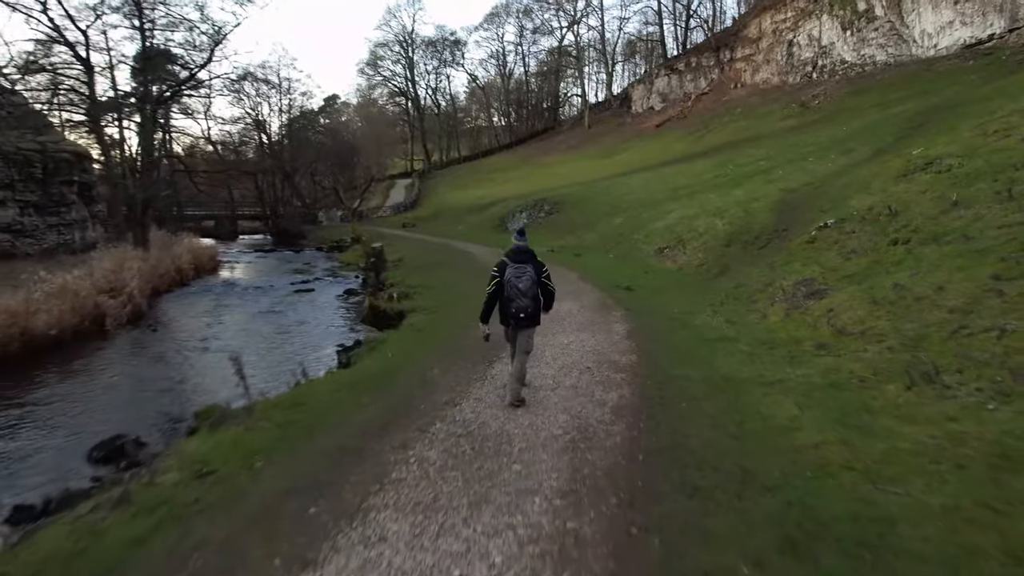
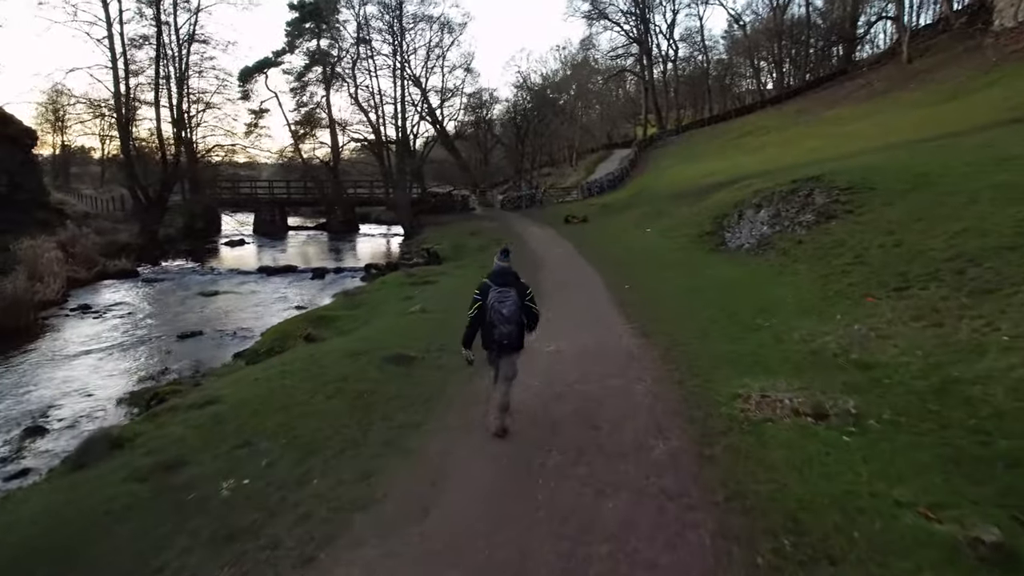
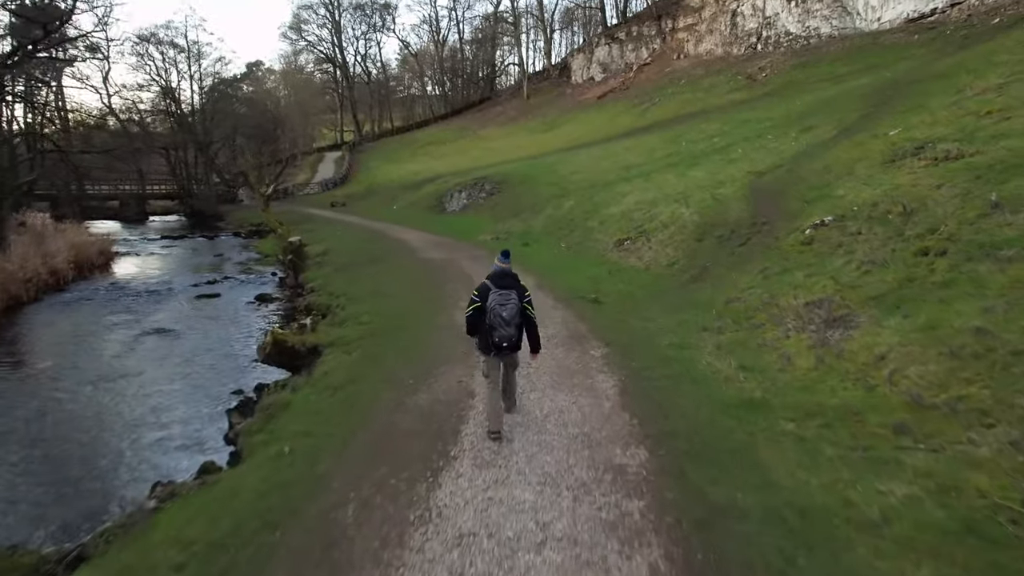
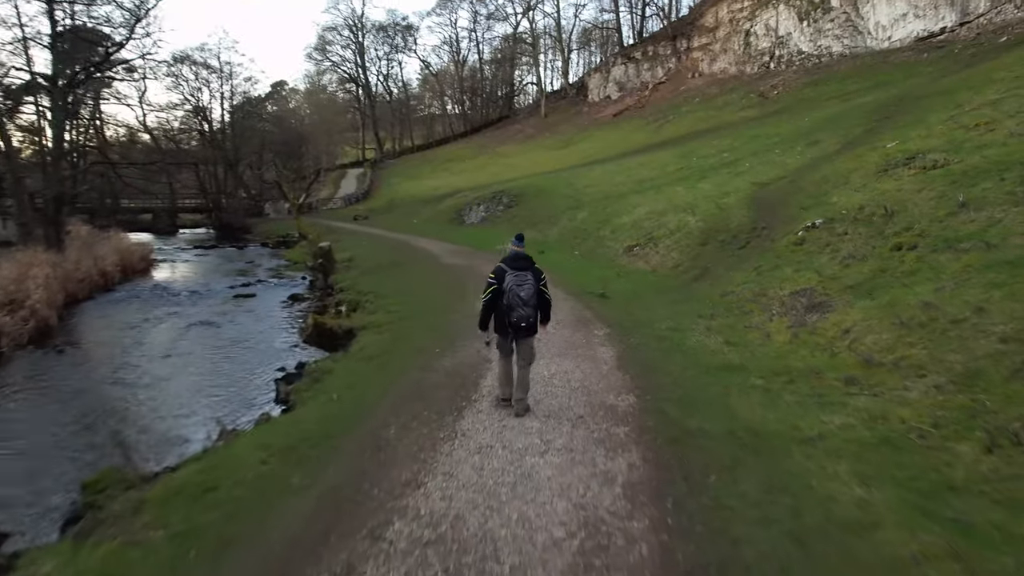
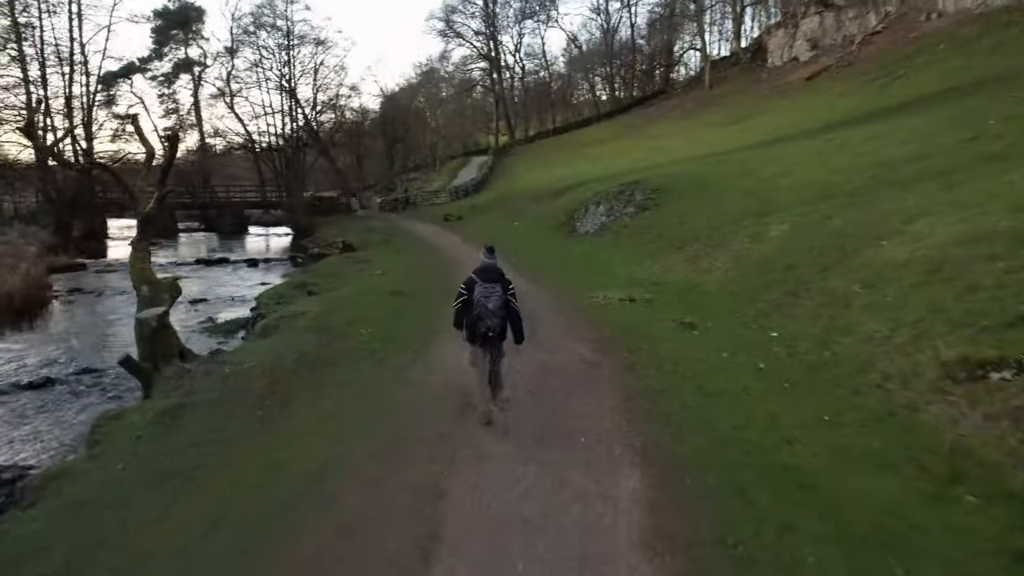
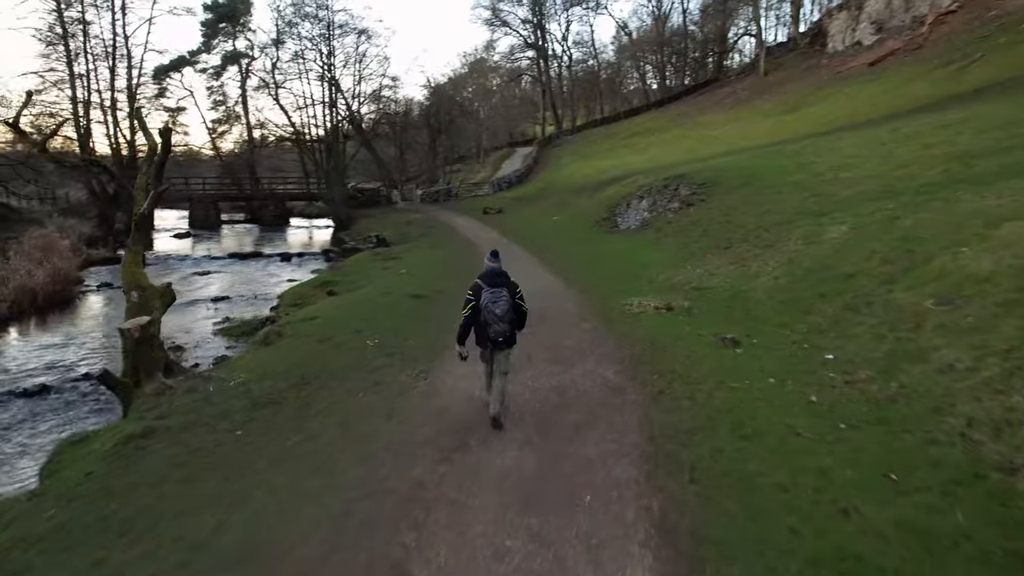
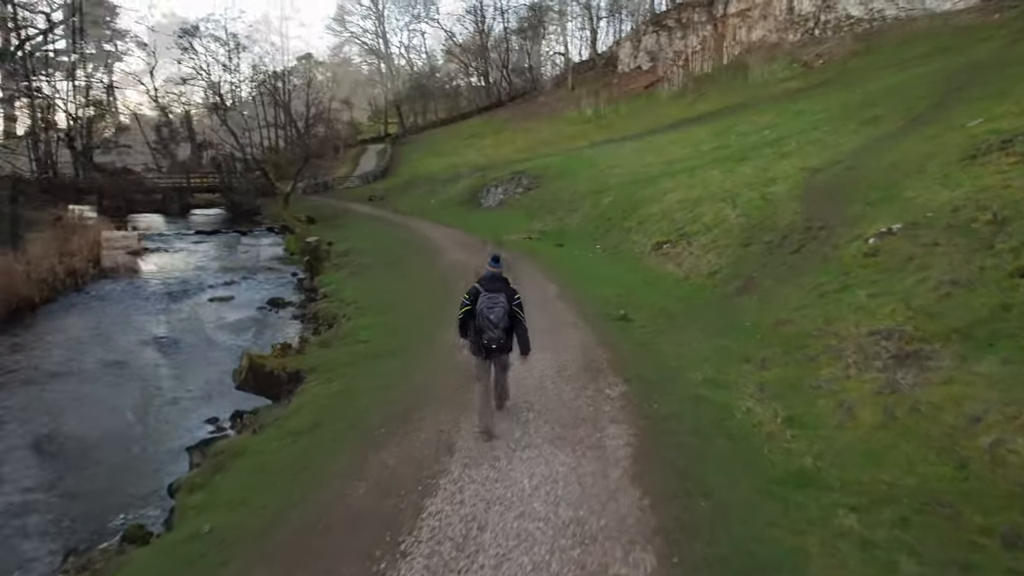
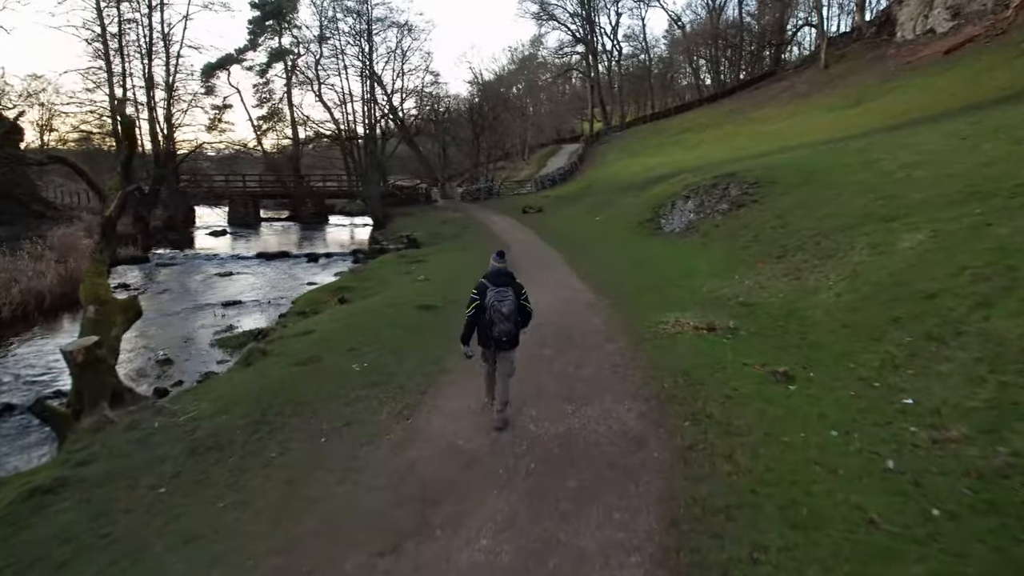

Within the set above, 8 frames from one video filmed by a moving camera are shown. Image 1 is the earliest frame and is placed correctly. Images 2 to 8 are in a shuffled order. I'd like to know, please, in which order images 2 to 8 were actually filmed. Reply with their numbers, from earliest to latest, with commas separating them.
4, 3, 7, 5, 6, 8, 2
